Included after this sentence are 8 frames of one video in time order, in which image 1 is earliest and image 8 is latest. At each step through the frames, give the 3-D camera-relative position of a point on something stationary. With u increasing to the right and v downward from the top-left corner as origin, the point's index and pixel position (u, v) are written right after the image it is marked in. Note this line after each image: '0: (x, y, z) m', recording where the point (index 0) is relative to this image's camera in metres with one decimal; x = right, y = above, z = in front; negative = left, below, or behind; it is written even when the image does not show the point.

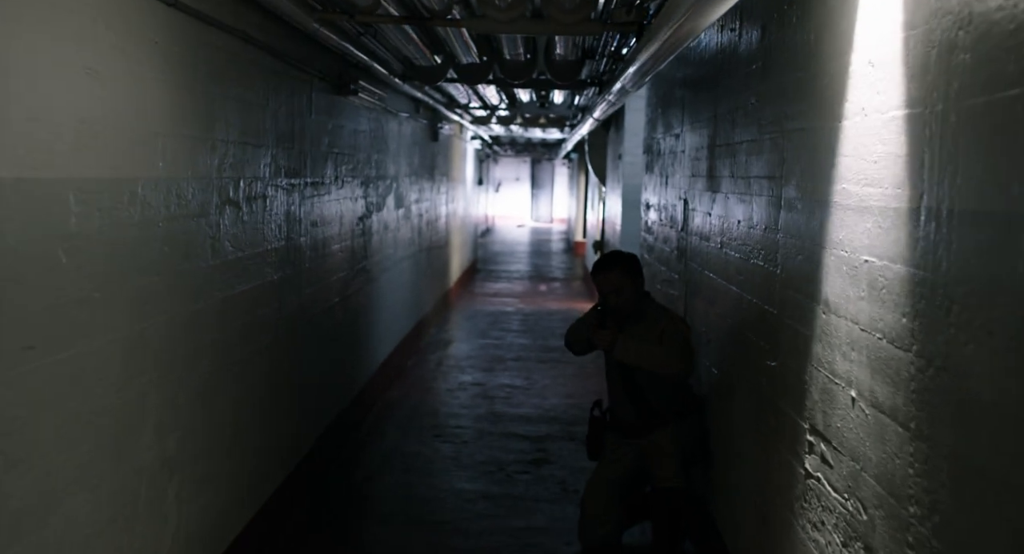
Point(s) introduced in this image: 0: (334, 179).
0: (-0.9, +0.5, +5.4) m
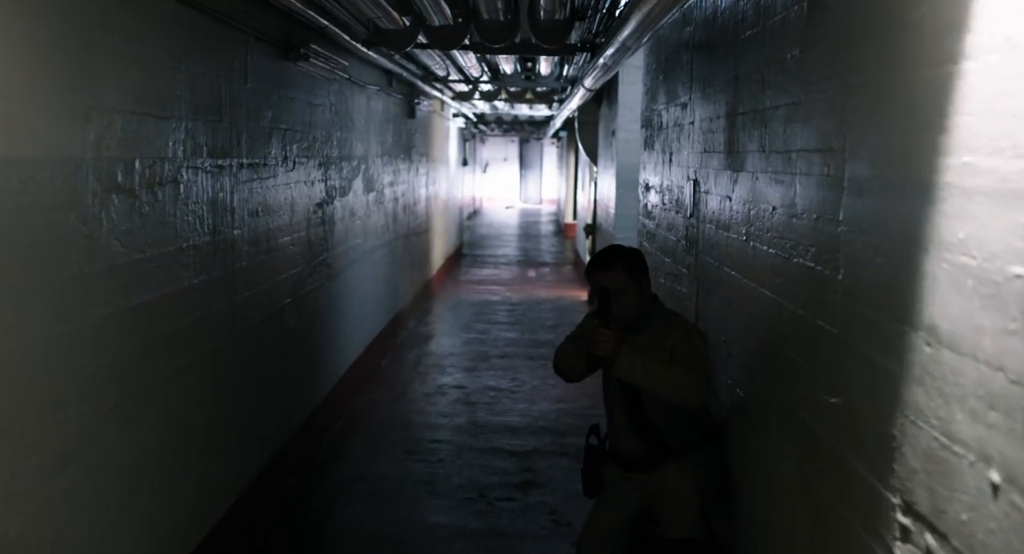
0: (-1.0, +0.5, +4.6) m
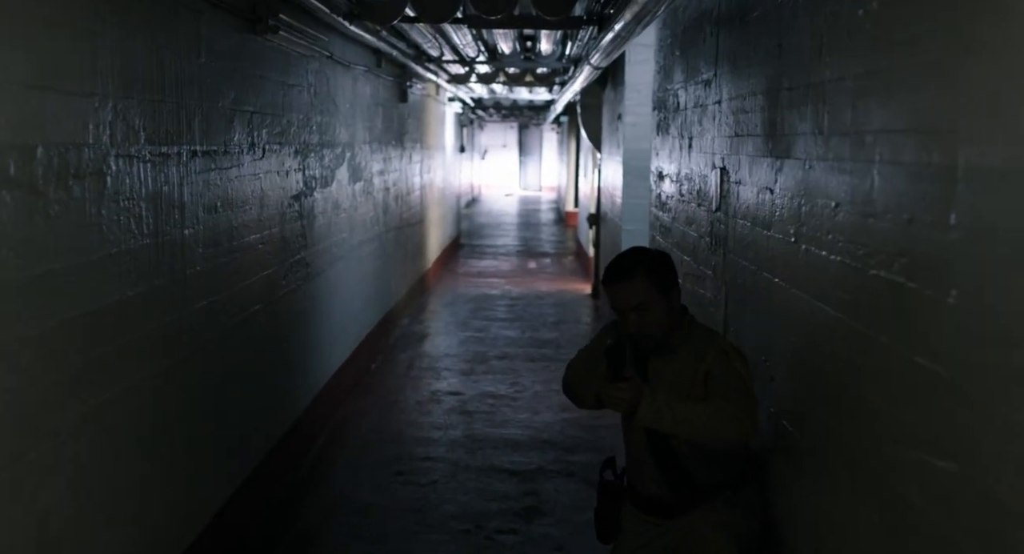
0: (-1.0, +0.5, +4.0) m
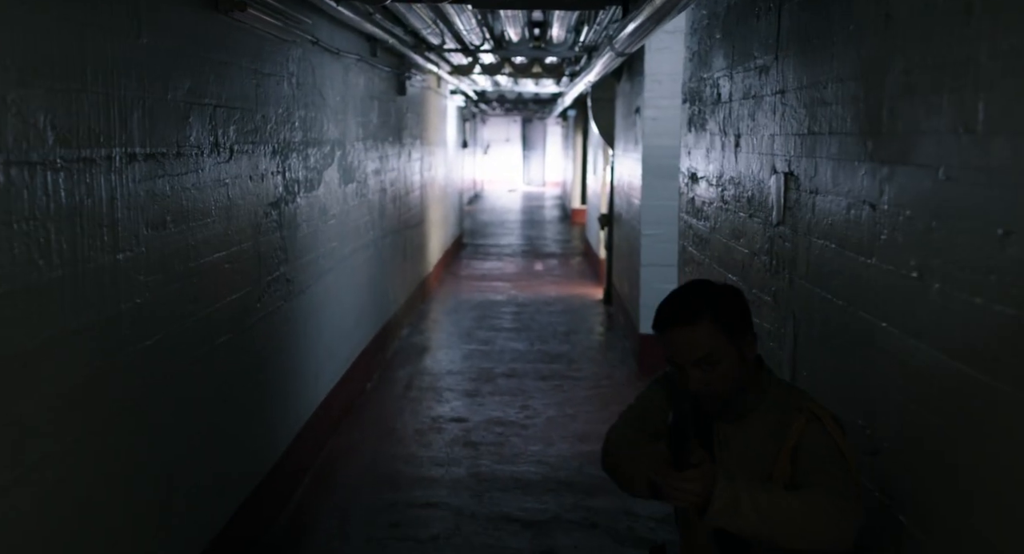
0: (-1.0, +0.4, +3.4) m
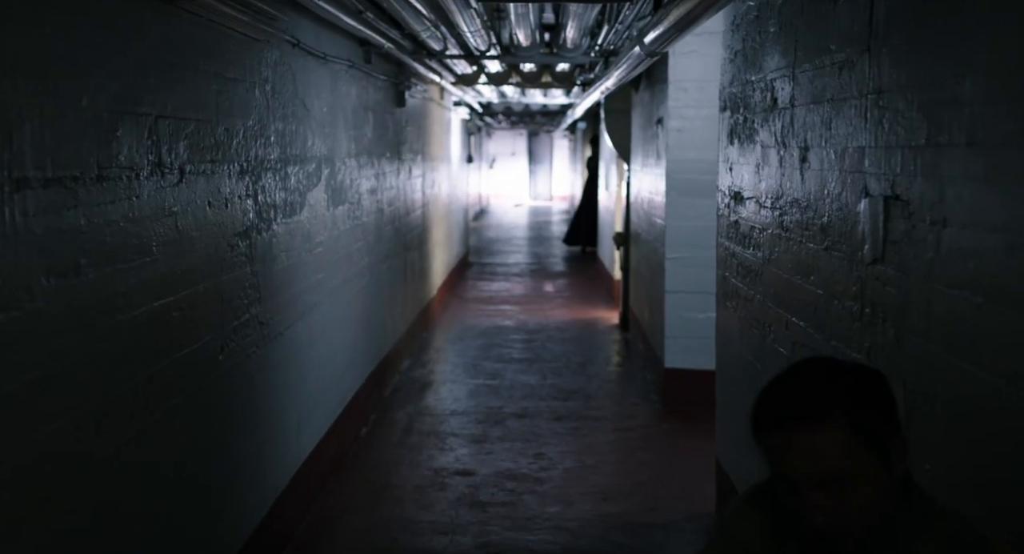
0: (-0.9, +0.3, +2.7) m
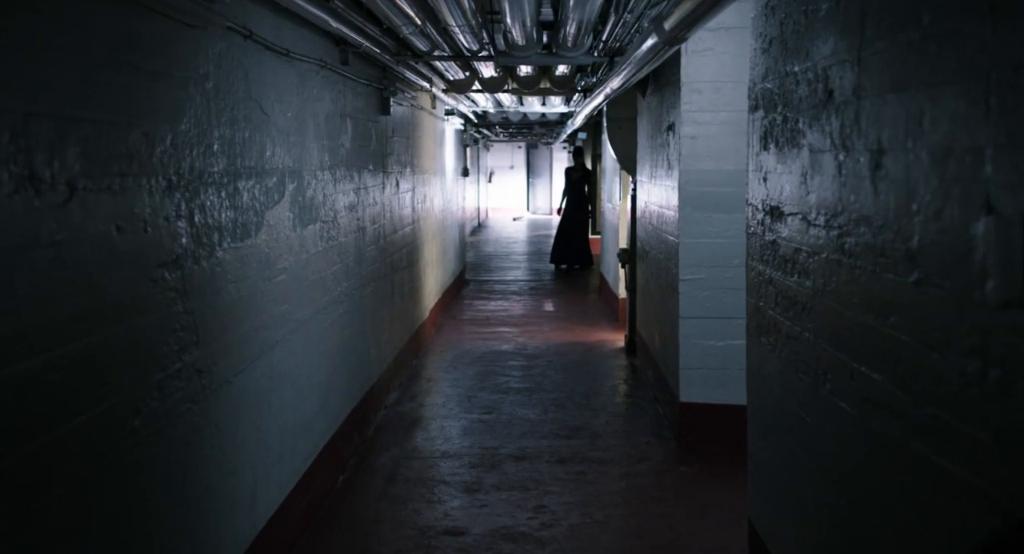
0: (-0.9, +0.2, +2.0) m
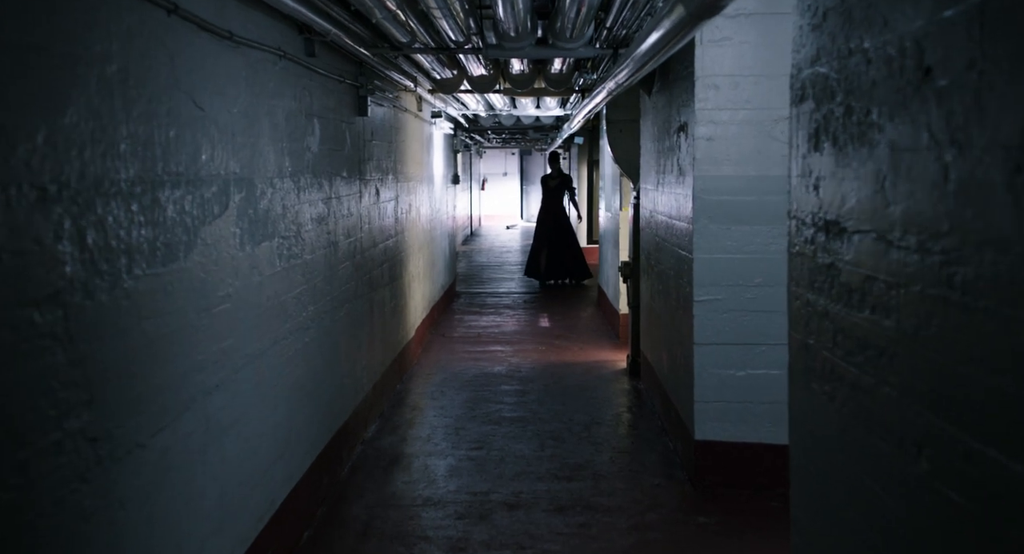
0: (-1.0, +0.1, +1.3) m
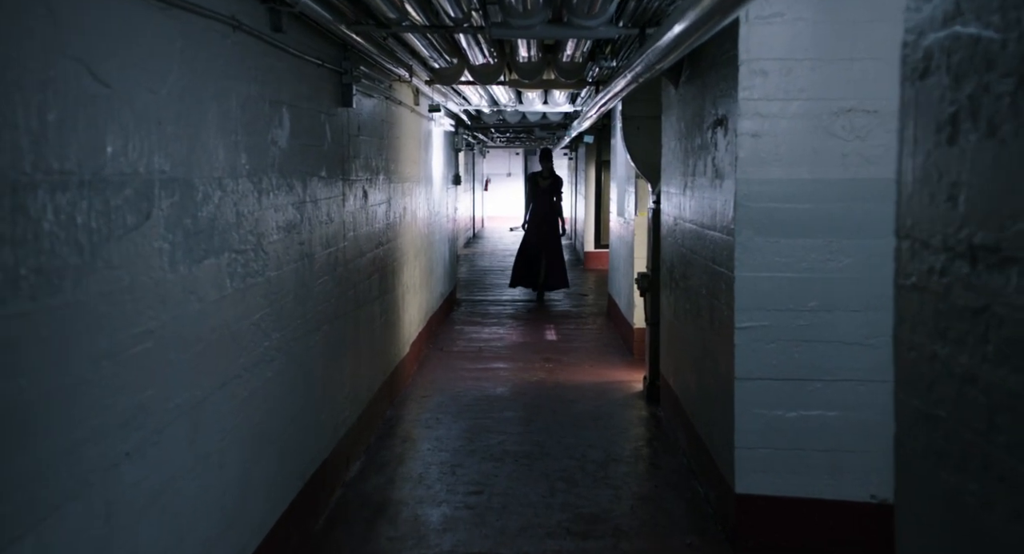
0: (-0.9, 0.0, +0.5) m
